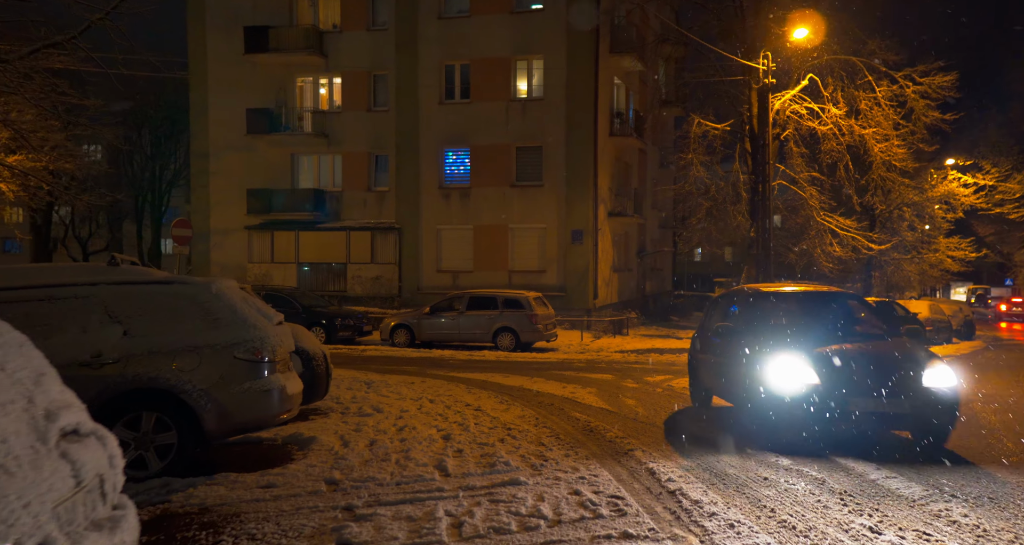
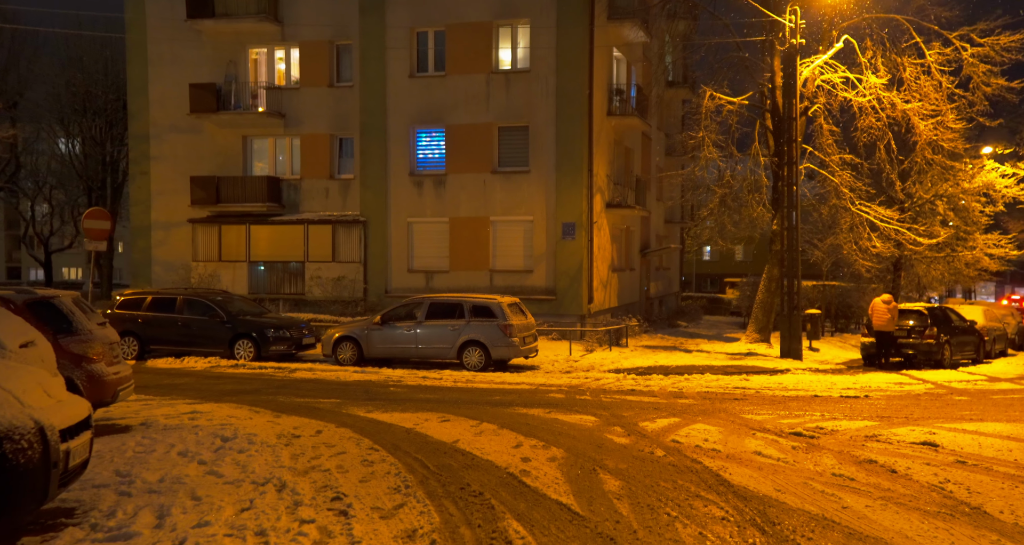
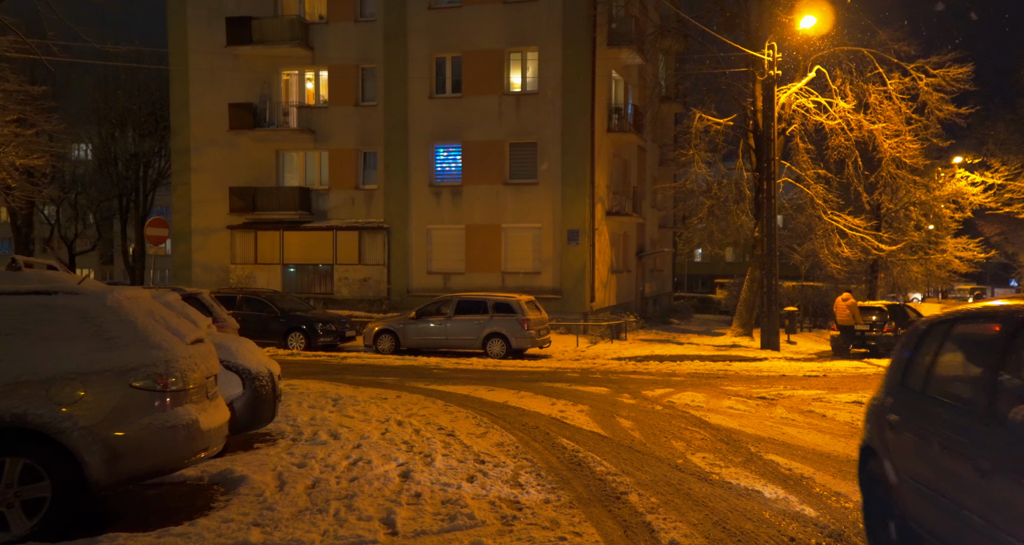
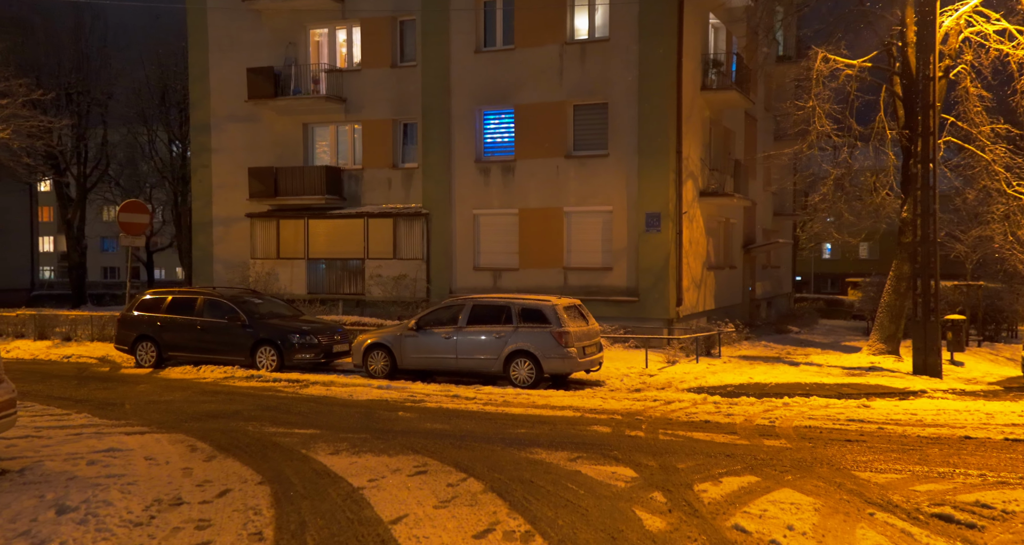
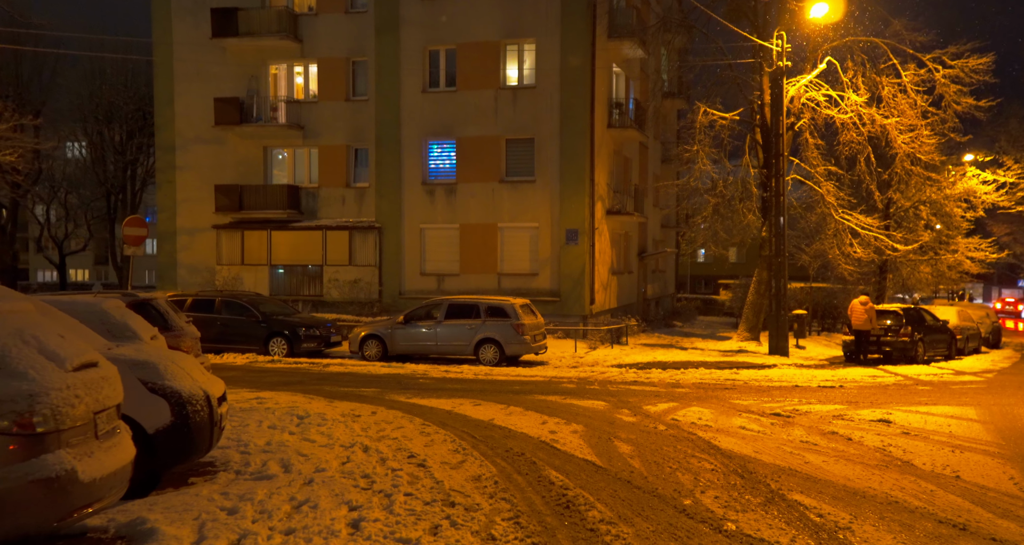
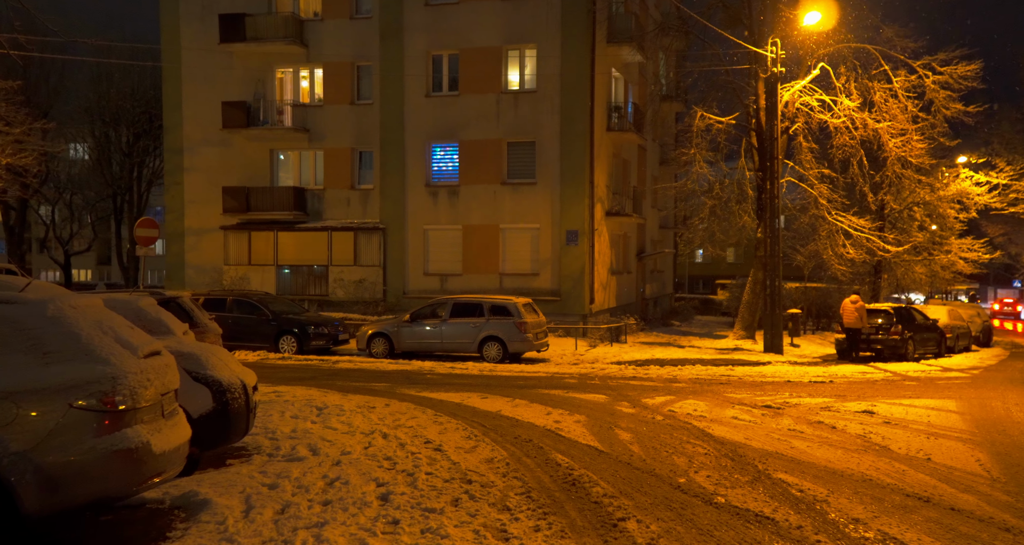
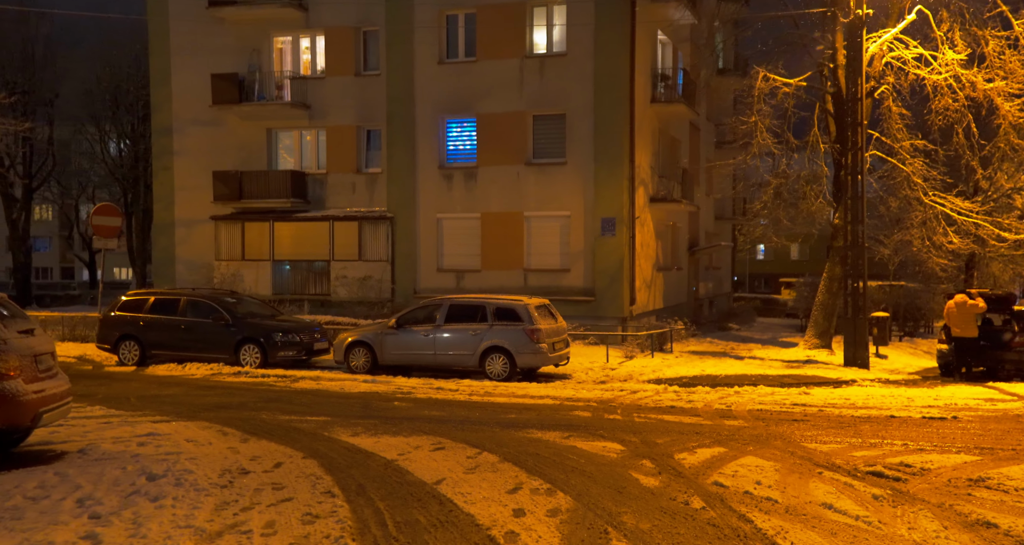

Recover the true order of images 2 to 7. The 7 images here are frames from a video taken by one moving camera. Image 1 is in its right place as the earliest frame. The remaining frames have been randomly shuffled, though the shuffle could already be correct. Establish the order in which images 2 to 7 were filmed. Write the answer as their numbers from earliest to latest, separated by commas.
3, 6, 5, 2, 7, 4
